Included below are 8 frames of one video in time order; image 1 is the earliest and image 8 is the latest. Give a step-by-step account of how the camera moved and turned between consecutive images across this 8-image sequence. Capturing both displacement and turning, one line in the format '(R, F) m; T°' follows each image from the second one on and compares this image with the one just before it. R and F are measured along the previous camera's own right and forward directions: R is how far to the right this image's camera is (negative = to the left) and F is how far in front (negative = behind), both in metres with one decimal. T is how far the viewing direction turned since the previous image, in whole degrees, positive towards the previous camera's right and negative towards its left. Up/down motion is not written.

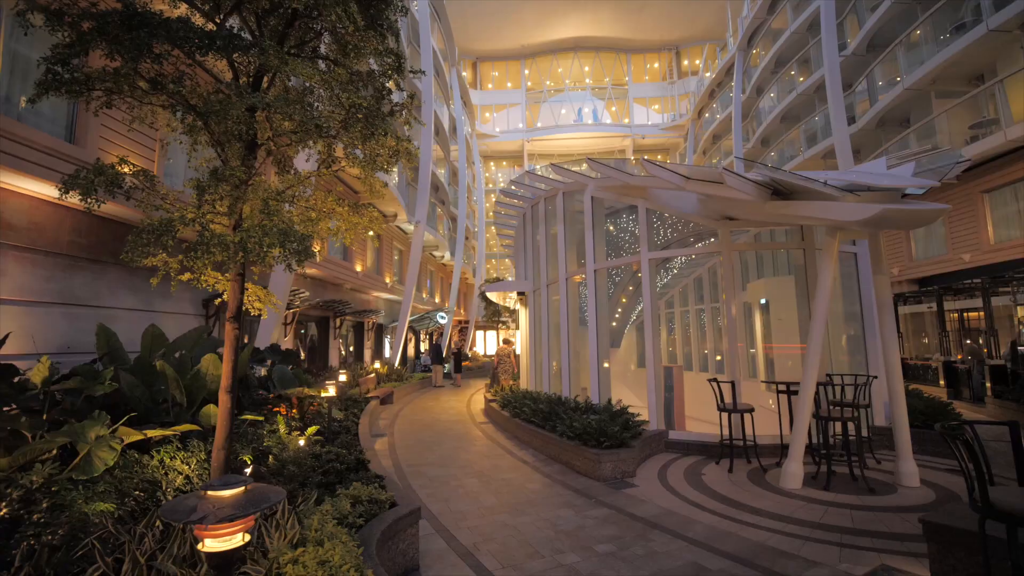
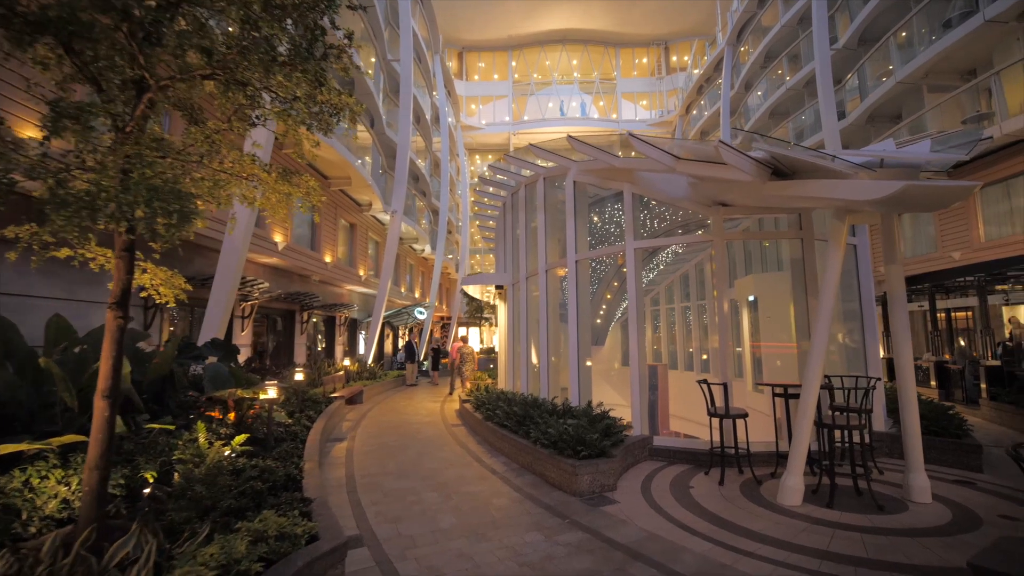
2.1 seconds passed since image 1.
(+0.2, +0.8) m; +2°
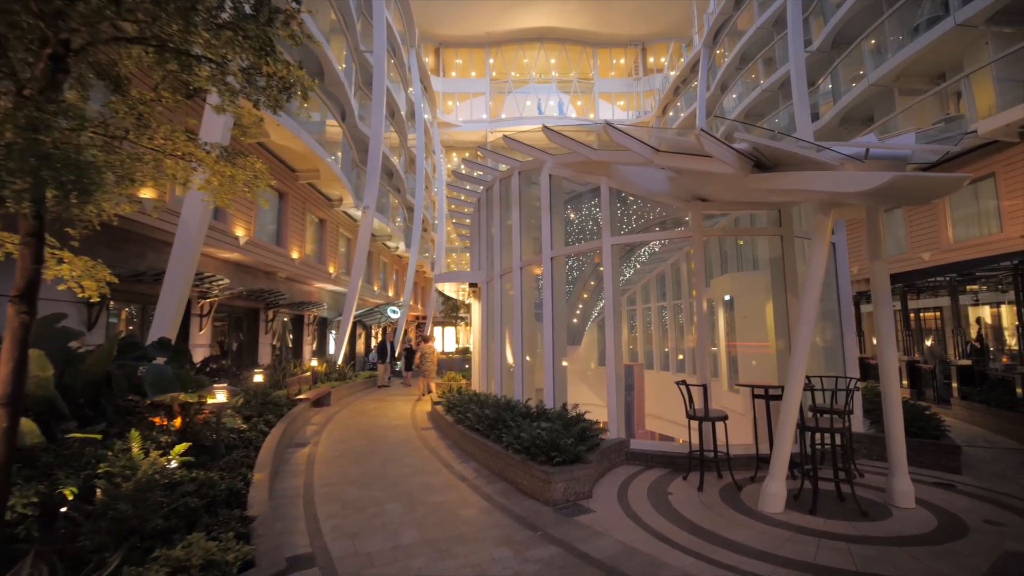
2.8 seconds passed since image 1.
(+0.1, +0.4) m; +3°
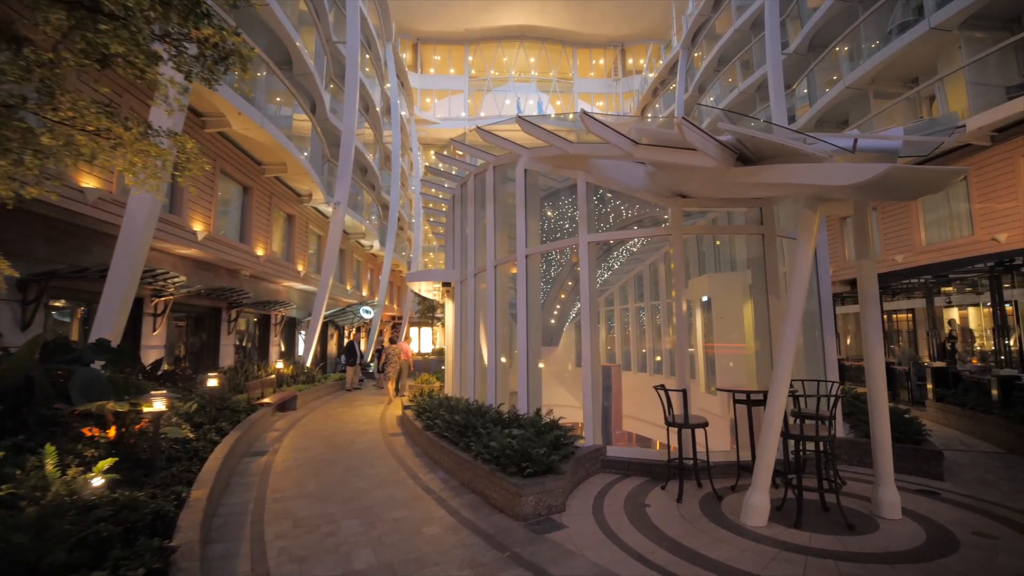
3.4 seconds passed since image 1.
(+0.1, +0.4) m; +2°
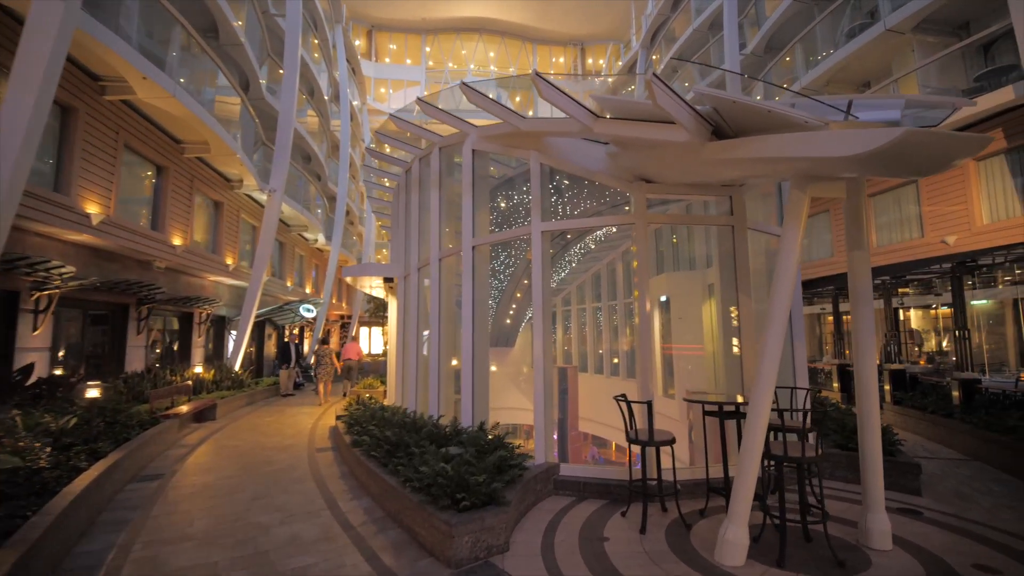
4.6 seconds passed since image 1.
(+0.2, +0.9) m; +5°
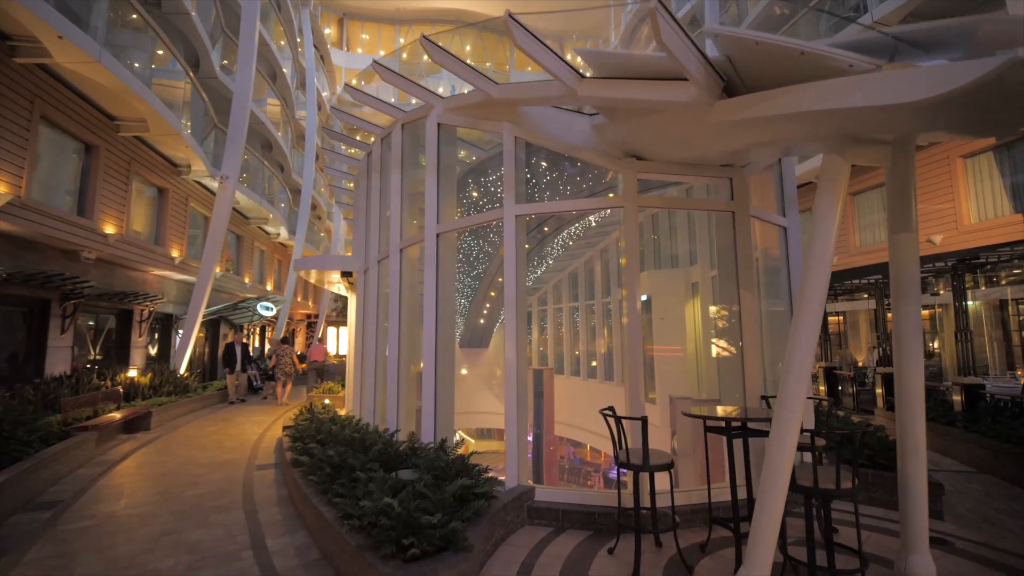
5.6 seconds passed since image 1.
(+0.1, +0.9) m; +3°
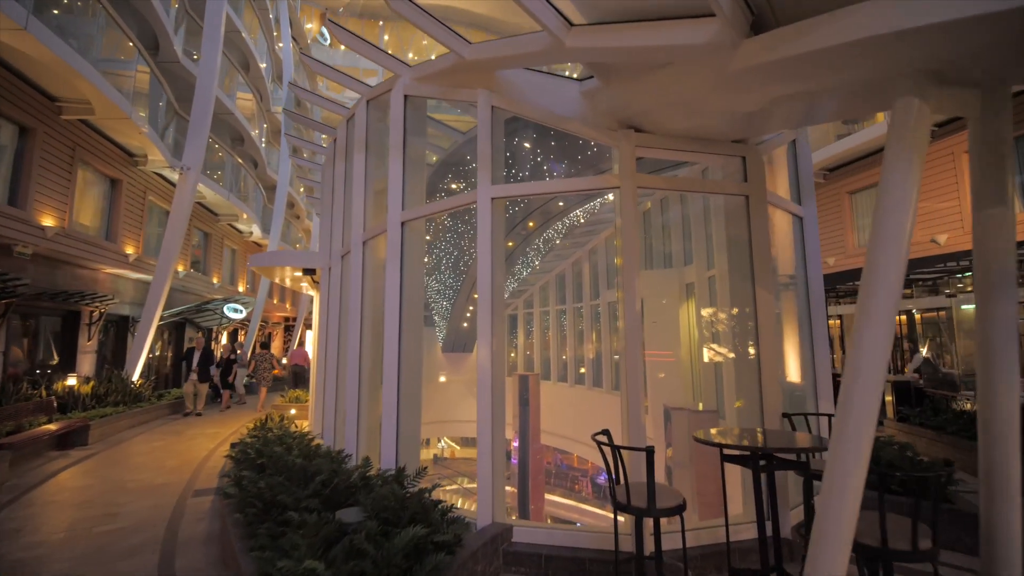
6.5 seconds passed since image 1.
(+0.1, +0.9) m; +1°
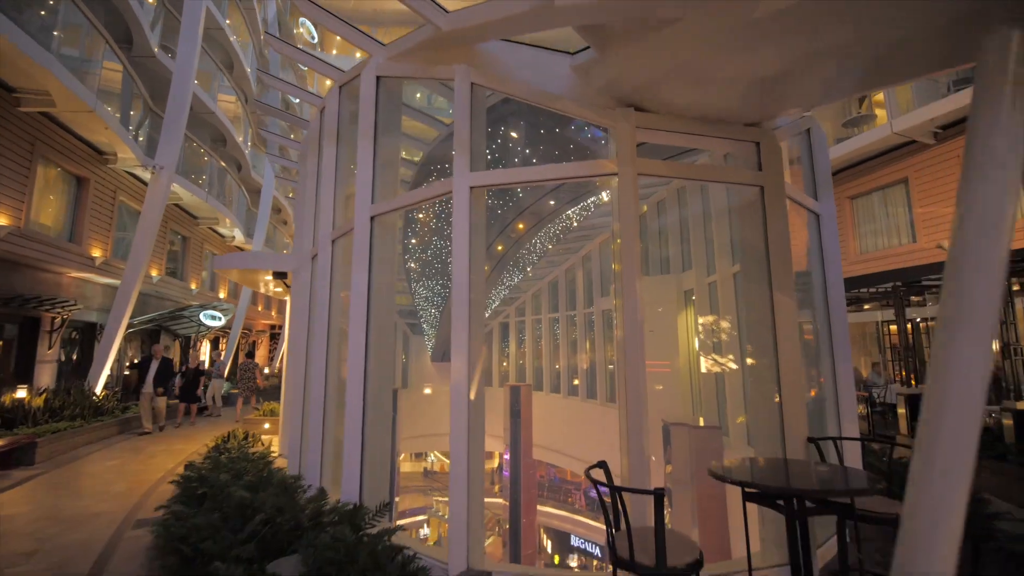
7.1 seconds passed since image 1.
(+0.1, +0.6) m; +1°
